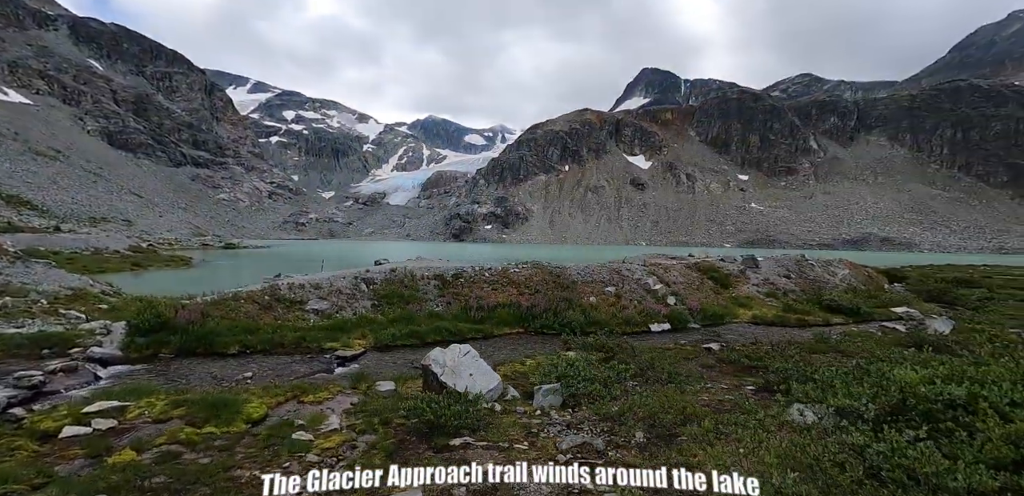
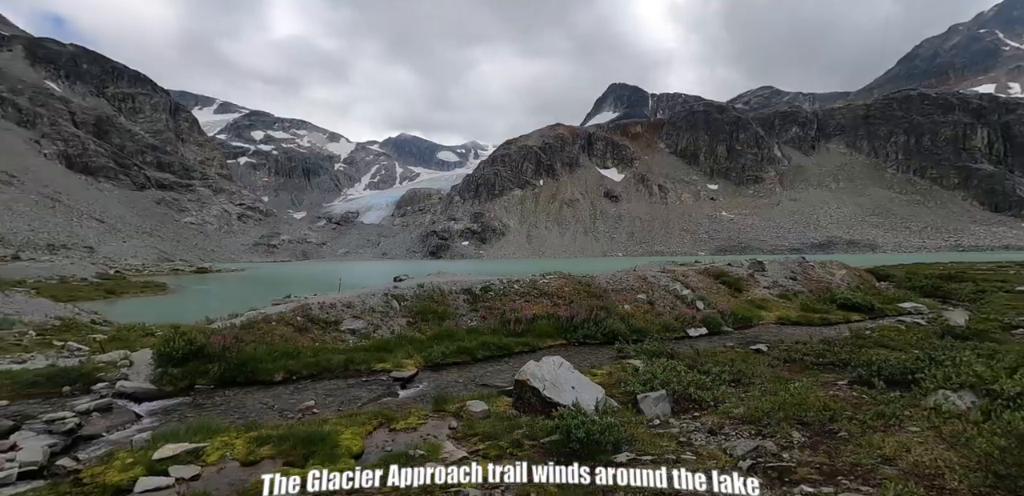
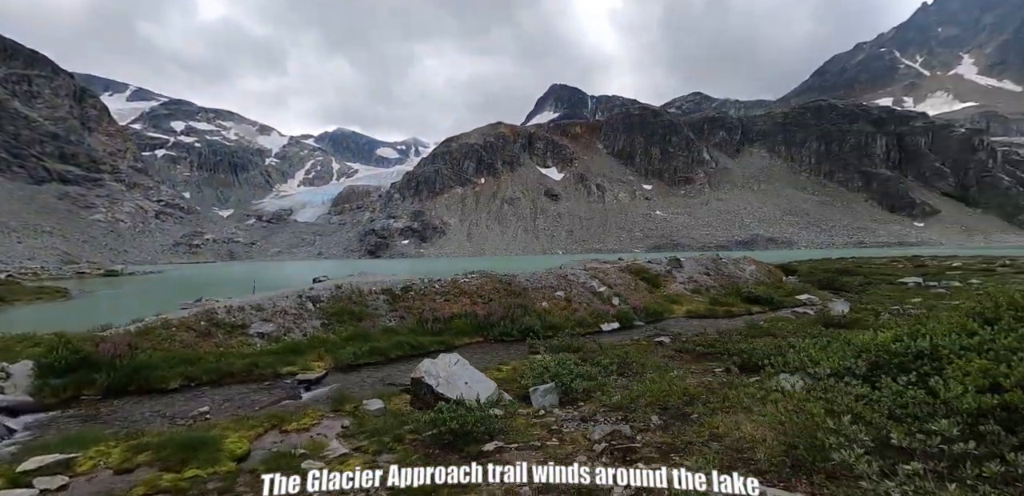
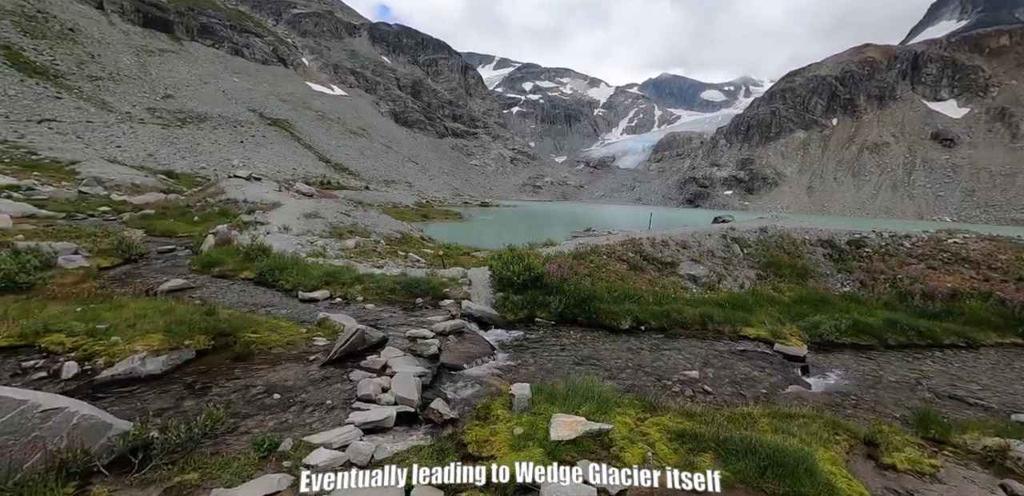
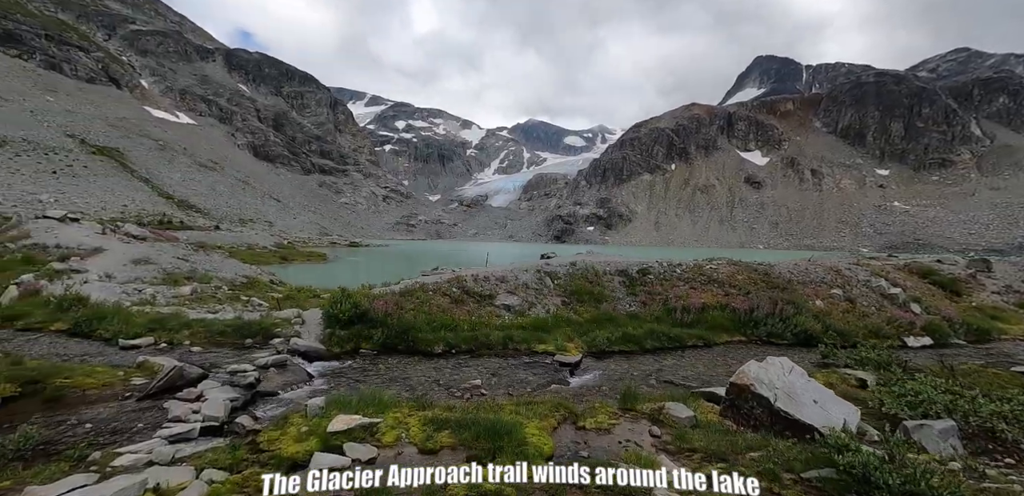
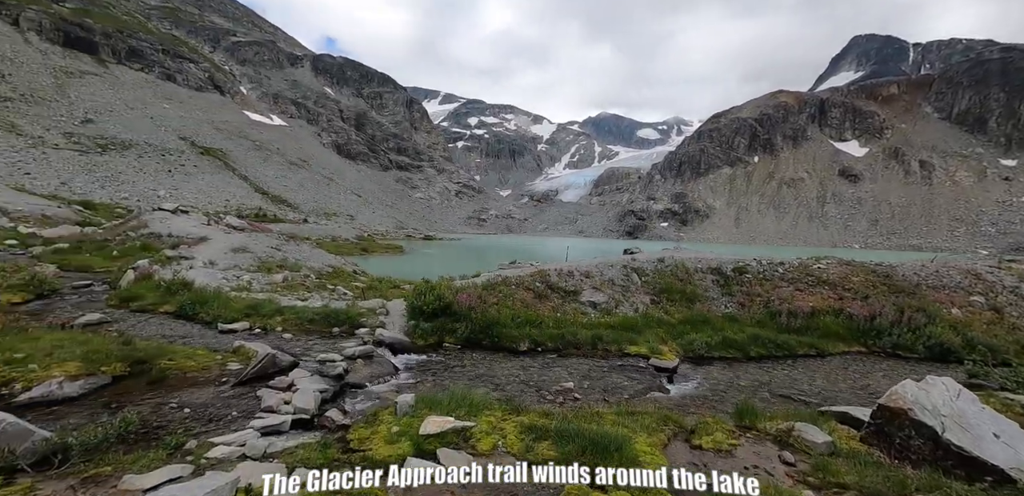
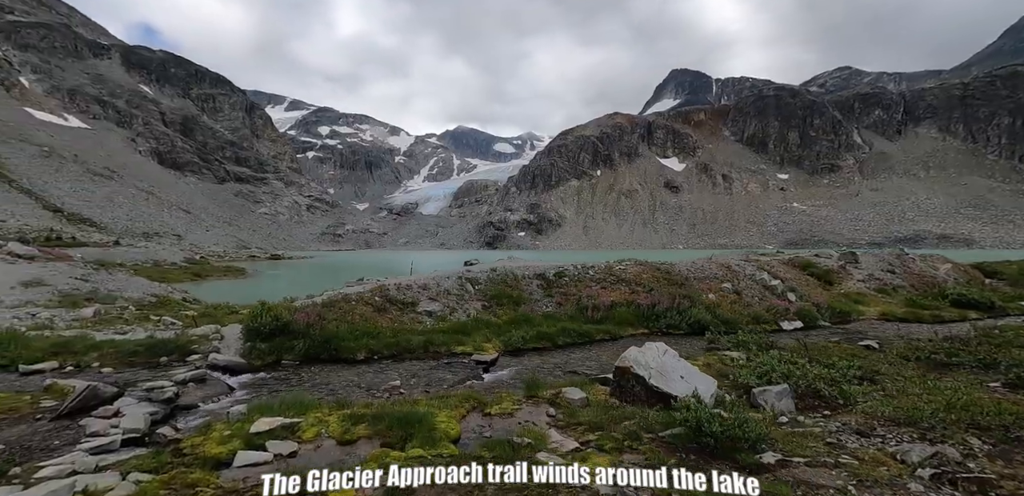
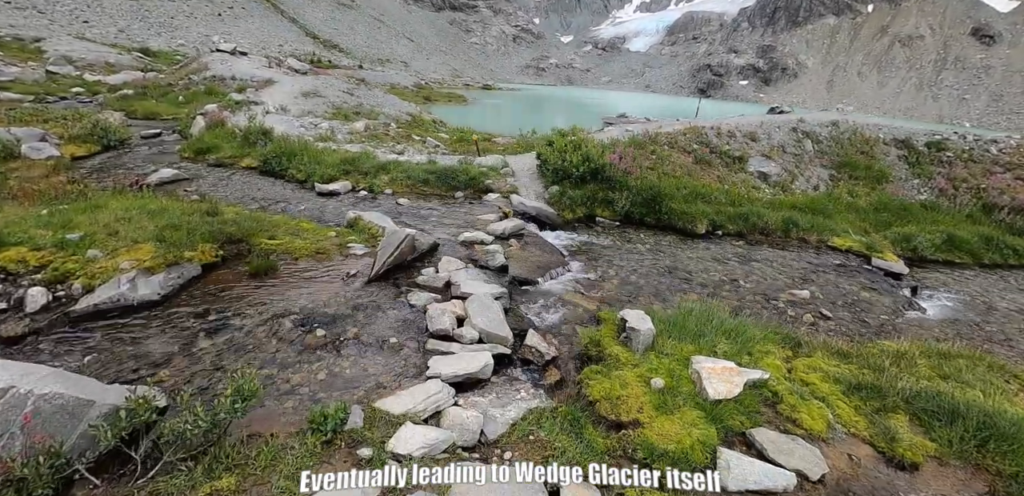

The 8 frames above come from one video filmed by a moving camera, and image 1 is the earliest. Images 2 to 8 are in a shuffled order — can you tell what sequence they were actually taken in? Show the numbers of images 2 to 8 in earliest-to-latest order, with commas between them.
3, 2, 7, 5, 6, 4, 8
